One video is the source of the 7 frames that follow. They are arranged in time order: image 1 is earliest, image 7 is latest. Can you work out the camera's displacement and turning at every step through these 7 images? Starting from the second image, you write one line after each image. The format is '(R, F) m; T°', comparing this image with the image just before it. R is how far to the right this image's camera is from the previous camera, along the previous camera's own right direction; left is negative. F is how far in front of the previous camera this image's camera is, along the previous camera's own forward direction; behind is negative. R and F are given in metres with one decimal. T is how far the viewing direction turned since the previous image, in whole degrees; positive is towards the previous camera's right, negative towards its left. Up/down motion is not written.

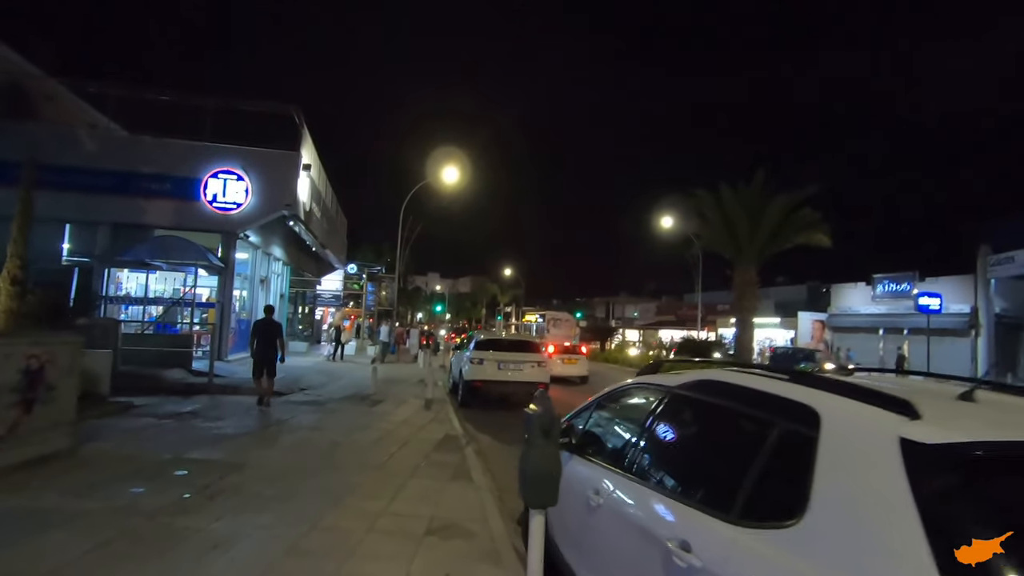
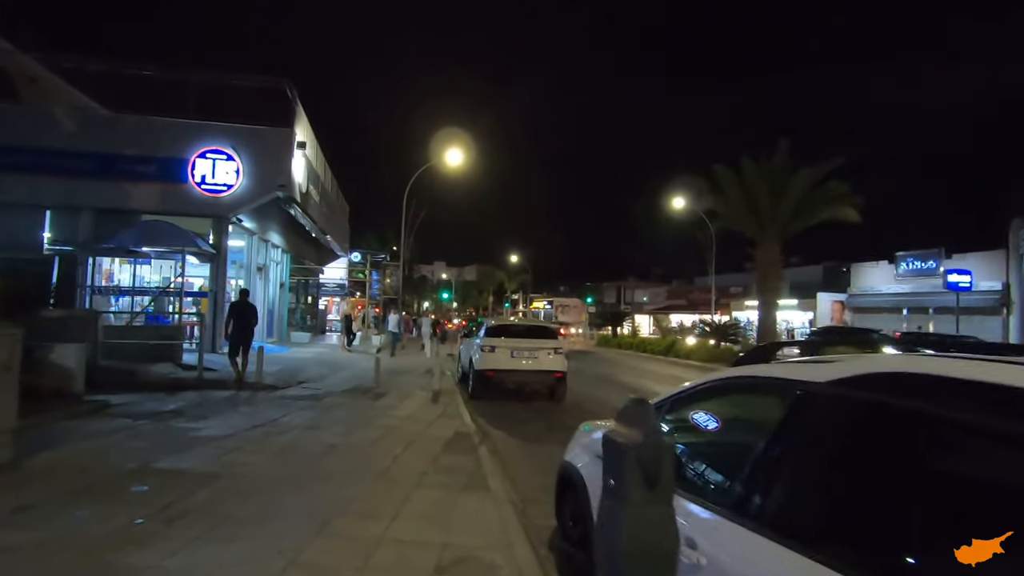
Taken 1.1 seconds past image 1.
(-0.2, +1.4) m; -1°
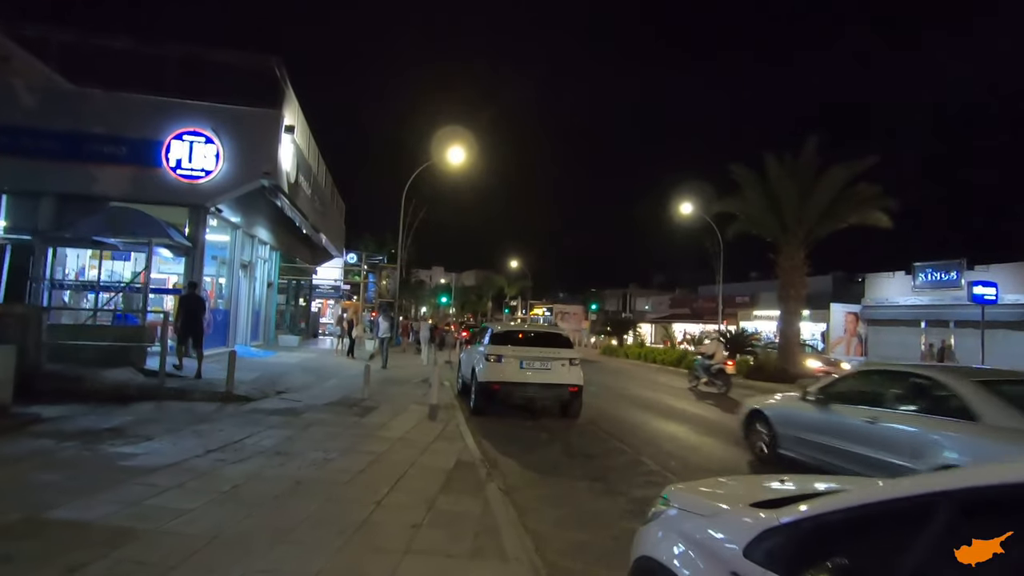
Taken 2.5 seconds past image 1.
(-0.3, +1.9) m; 0°
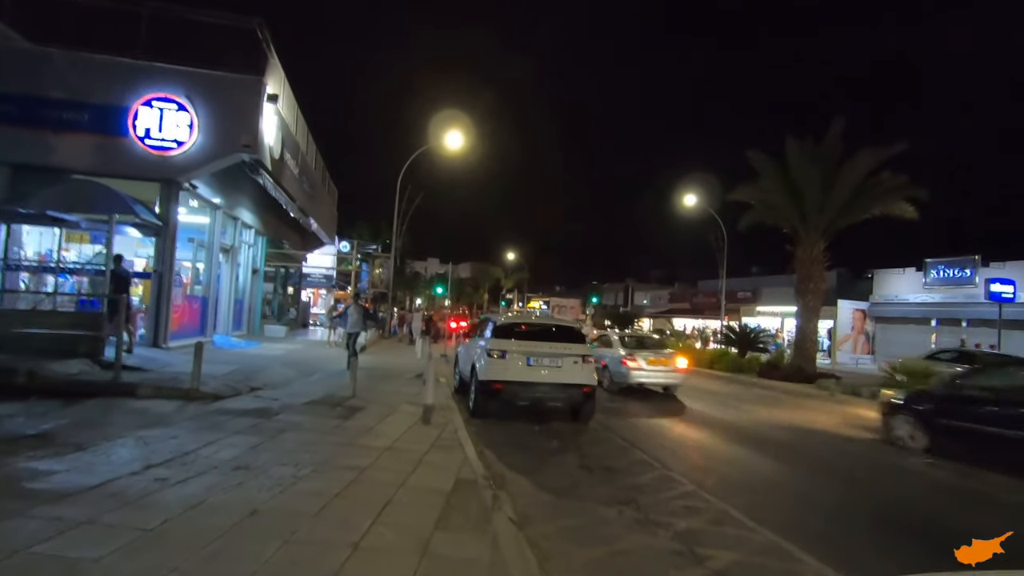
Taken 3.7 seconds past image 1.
(-0.2, +1.6) m; +1°
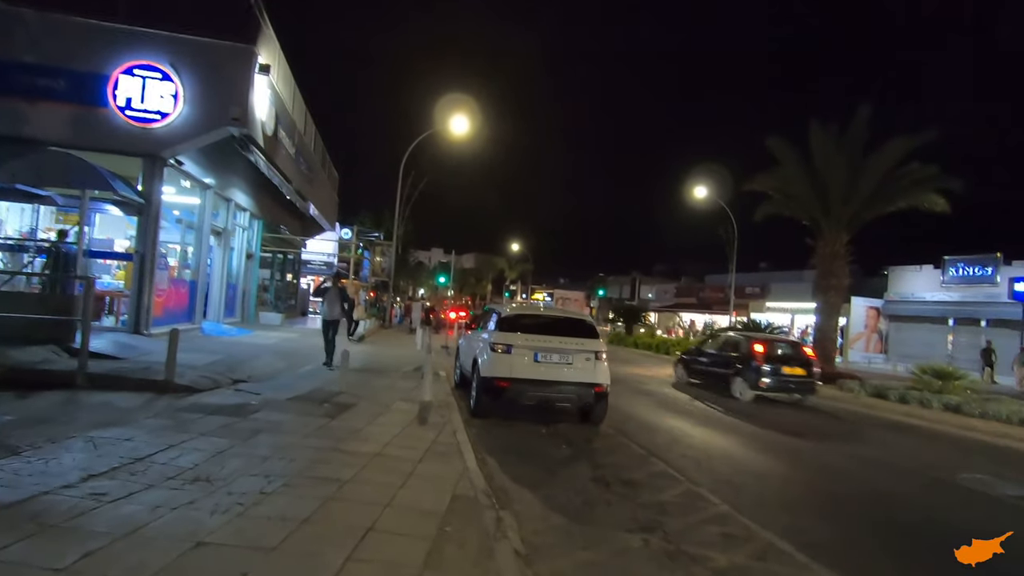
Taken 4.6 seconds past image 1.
(-0.1, +1.1) m; 0°
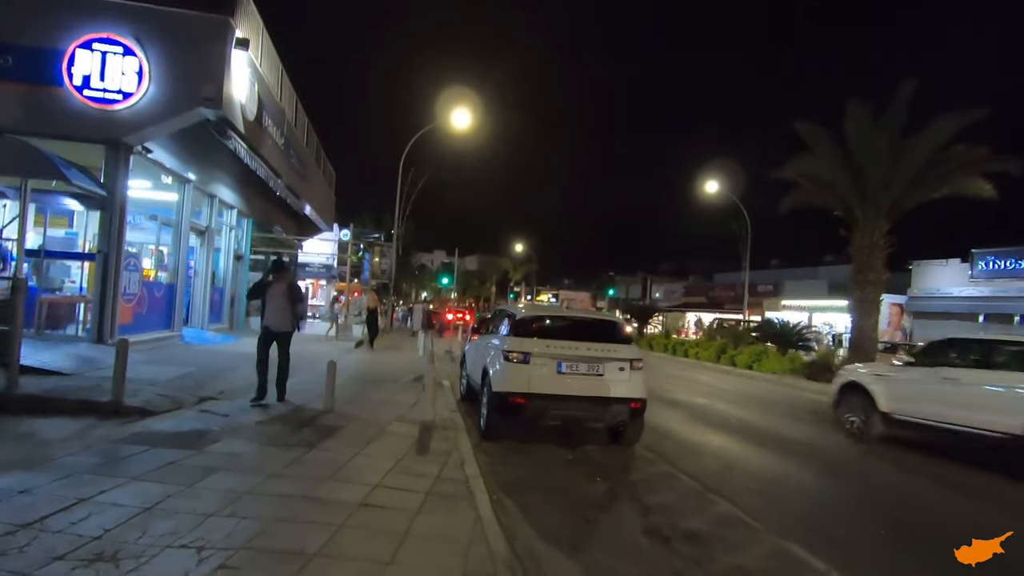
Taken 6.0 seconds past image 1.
(-0.2, +1.8) m; 0°
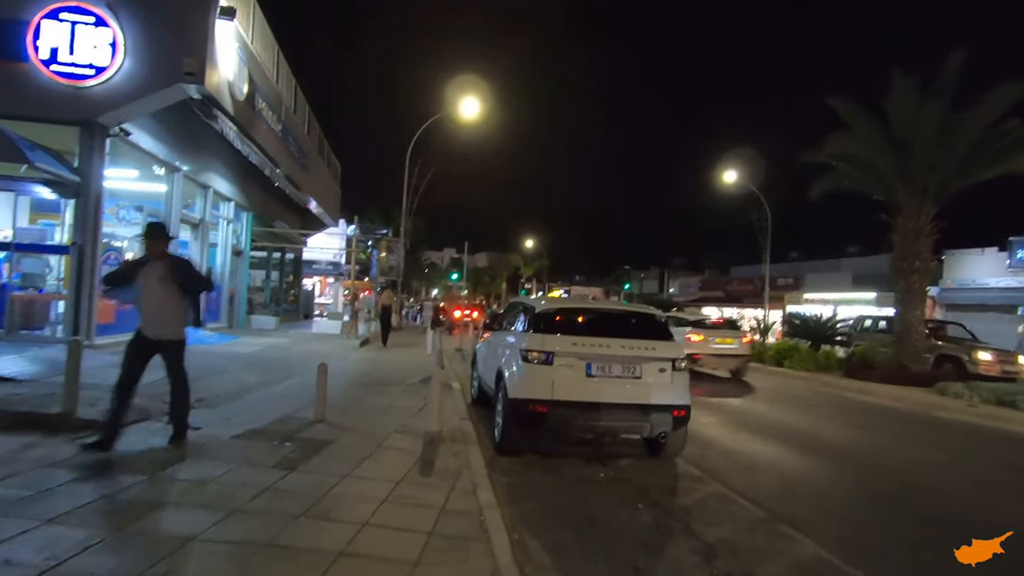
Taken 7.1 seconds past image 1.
(-0.1, +1.4) m; -1°
